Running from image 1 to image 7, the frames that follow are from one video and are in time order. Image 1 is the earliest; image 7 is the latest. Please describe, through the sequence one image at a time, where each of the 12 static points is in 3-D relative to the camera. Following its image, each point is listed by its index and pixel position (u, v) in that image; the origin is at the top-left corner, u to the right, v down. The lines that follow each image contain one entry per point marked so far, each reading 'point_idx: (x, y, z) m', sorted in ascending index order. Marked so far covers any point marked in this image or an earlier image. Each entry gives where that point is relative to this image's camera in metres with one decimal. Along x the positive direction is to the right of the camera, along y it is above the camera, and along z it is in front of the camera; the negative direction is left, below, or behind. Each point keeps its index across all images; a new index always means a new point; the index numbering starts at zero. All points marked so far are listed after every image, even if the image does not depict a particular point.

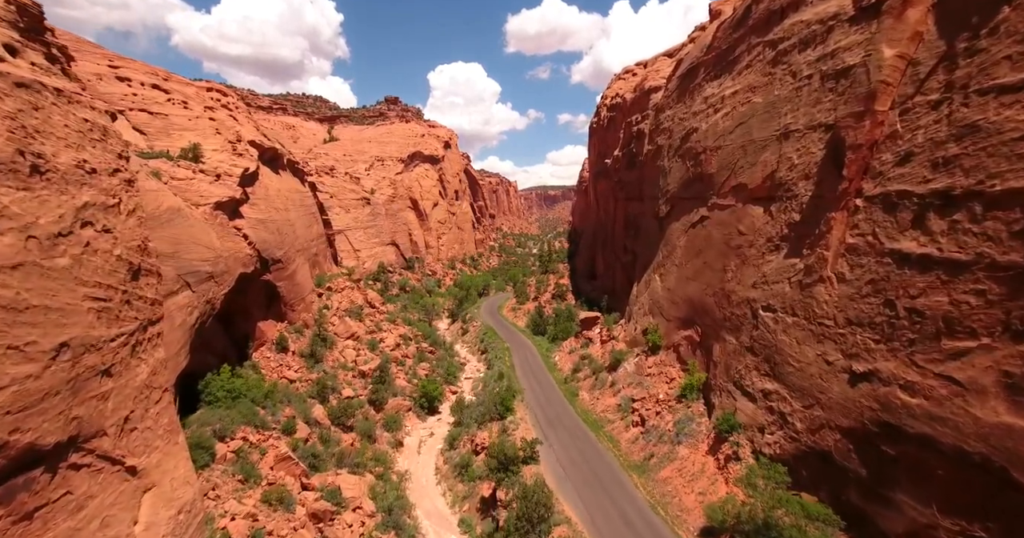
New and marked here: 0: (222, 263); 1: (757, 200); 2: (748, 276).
0: (-11.1, +0.2, +18.5) m
1: (+8.3, +2.3, +16.3) m
2: (+7.7, -0.2, +15.6) m
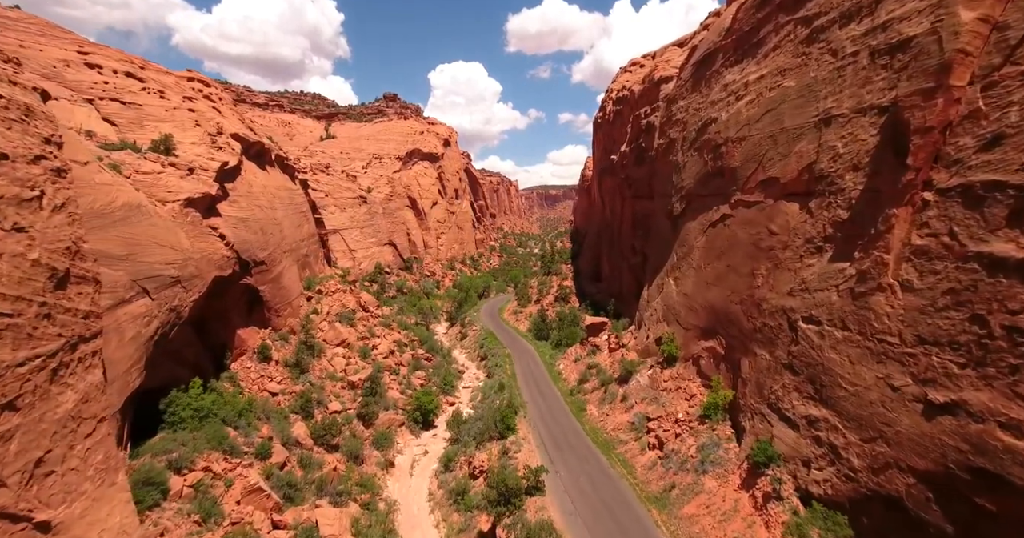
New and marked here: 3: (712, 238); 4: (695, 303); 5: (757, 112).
0: (-11.0, +0.1, +16.7) m
1: (+8.3, +2.2, +14.4) m
2: (+7.7, -0.4, +13.7) m
3: (+7.7, +1.2, +18.6) m
4: (+7.0, -1.3, +18.5) m
5: (+8.7, +5.6, +17.3) m
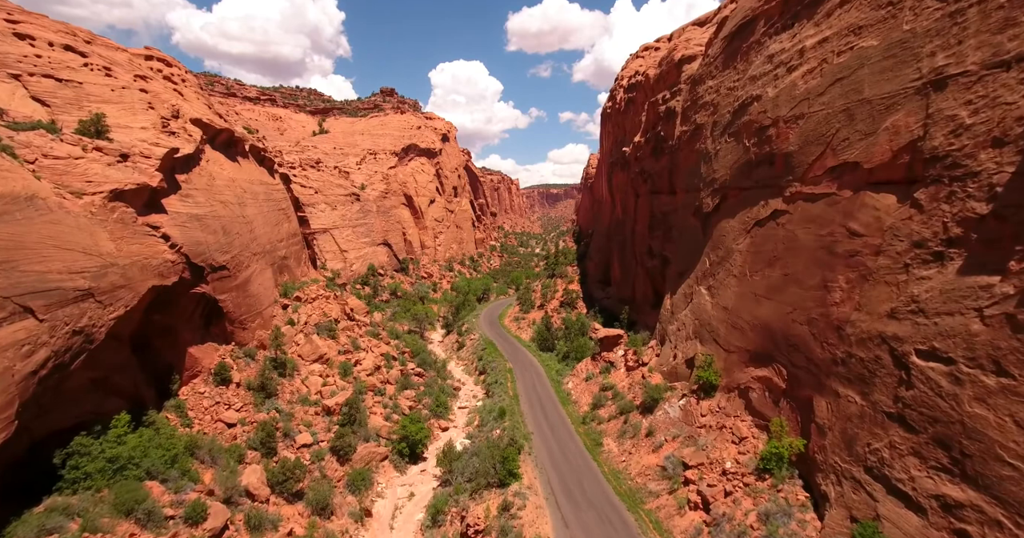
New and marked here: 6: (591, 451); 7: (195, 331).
0: (-10.9, -0.1, +13.3) m
1: (+8.4, +1.9, +11.0) m
2: (+7.8, -0.6, +10.3) m
3: (+7.8, +0.9, +15.2) m
4: (+7.1, -1.6, +15.2) m
5: (+8.8, +5.3, +13.9) m
6: (+2.8, -6.5, +17.5) m
7: (-12.3, -2.4, +18.9) m
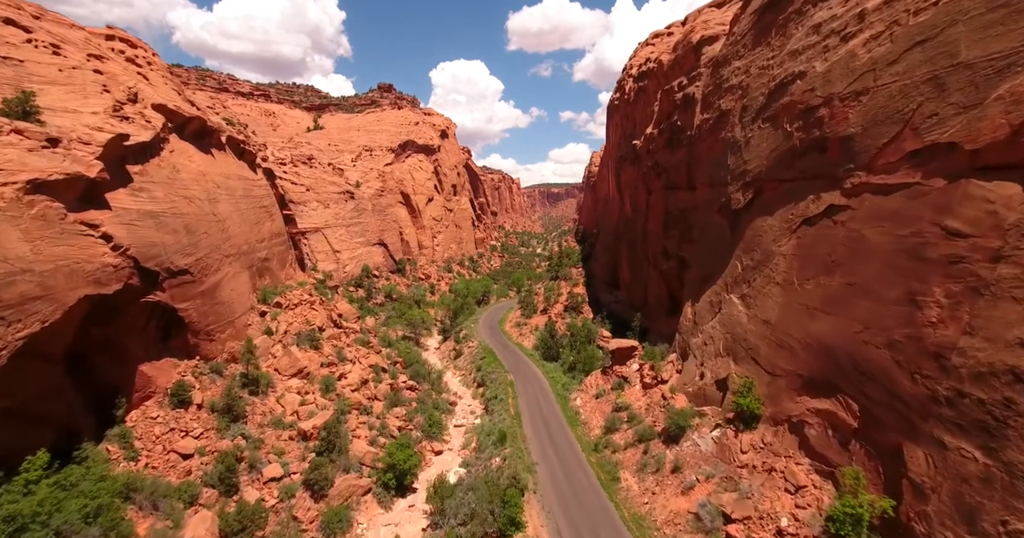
0: (-10.9, -0.3, +10.8) m
1: (+8.4, +1.8, +8.5) m
2: (+7.8, -0.8, +7.8) m
3: (+7.8, +0.7, +12.7) m
4: (+7.1, -1.8, +12.6) m
5: (+8.8, +5.2, +11.4) m
6: (+2.9, -6.7, +15.0) m
7: (-12.2, -2.6, +16.4) m
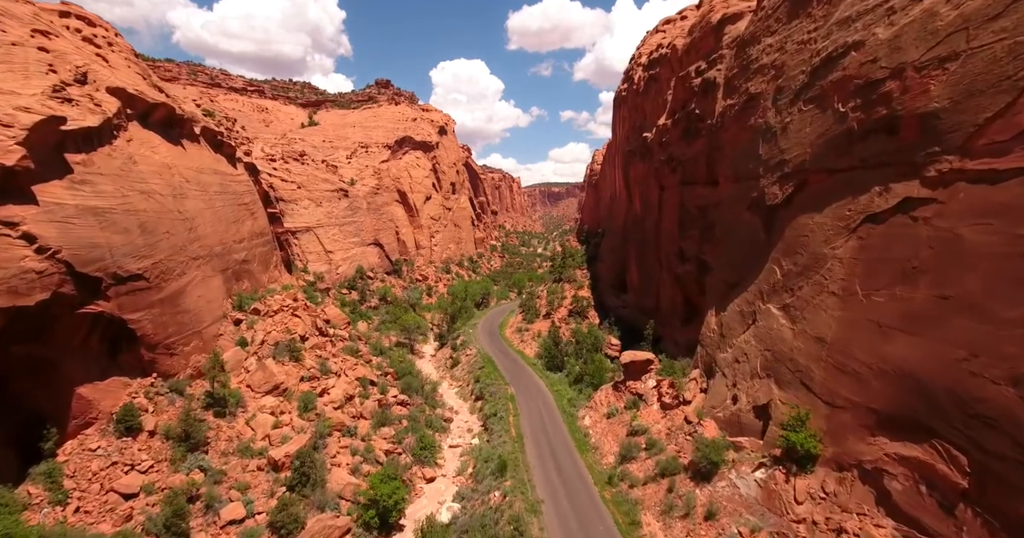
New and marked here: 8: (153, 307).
0: (-10.9, -0.5, +8.5) m
1: (+8.5, +1.6, +6.2) m
2: (+7.9, -1.0, +5.5) m
3: (+7.8, +0.6, +10.4) m
4: (+7.2, -1.9, +10.3) m
5: (+8.9, +5.0, +9.0) m
6: (+2.9, -6.9, +12.7) m
7: (-12.2, -2.7, +14.1) m
8: (-12.0, -1.3, +16.1) m
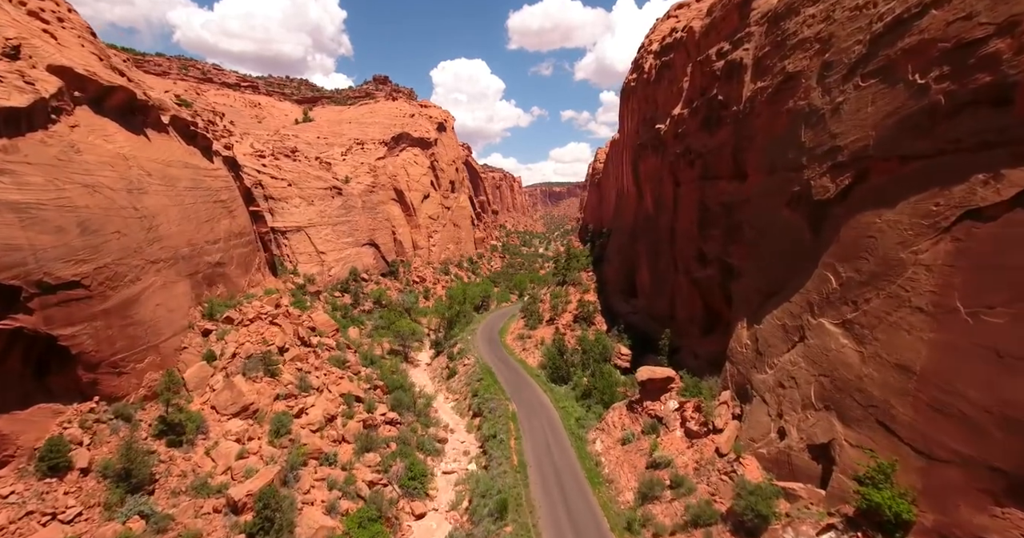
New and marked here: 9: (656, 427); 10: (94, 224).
0: (-10.8, -0.6, +6.2) m
1: (+8.5, +1.4, +3.9) m
2: (+7.9, -1.2, +3.1) m
3: (+7.9, +0.4, +8.1) m
4: (+7.2, -2.1, +8.0) m
5: (+8.9, +4.8, +6.7) m
6: (+3.0, -7.1, +10.3) m
7: (-12.1, -2.9, +11.8) m
8: (-11.9, -1.4, +13.8) m
9: (+4.7, -5.2, +15.9) m
10: (-12.4, +1.3, +14.4) m
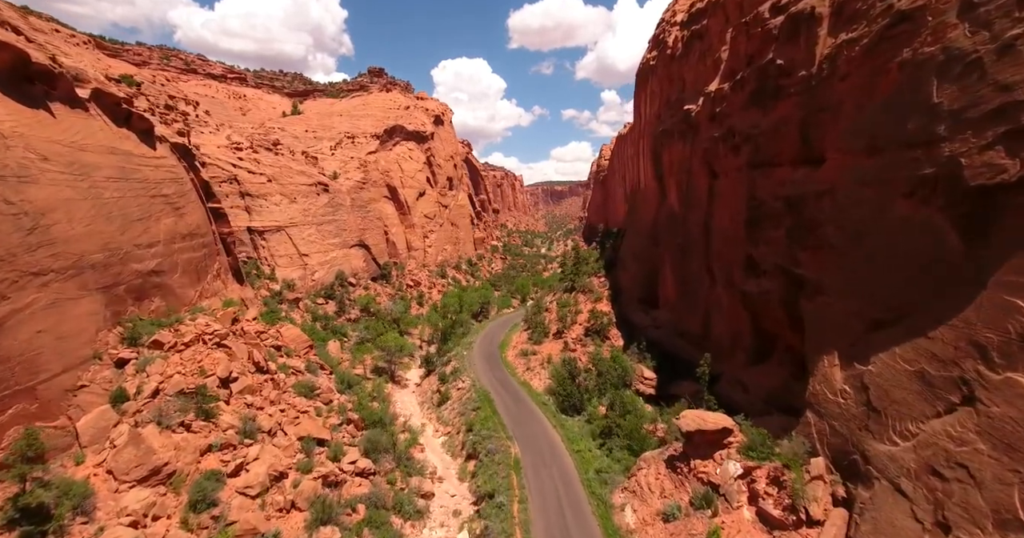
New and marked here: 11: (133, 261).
0: (-10.8, -1.0, +1.8) m
1: (+8.6, +1.0, -0.6) m
2: (+7.9, -1.6, -1.3) m
3: (+7.9, 0.0, +3.6) m
4: (+7.2, -2.5, +3.6) m
5: (+9.0, +4.4, +2.3) m
6: (+3.0, -7.4, +5.9) m
7: (-12.1, -3.3, +7.4) m
8: (-11.8, -1.8, +9.5) m
9: (+4.8, -5.6, +11.5) m
10: (-12.3, +1.0, +10.0) m
11: (-13.4, +0.3, +17.0) m
